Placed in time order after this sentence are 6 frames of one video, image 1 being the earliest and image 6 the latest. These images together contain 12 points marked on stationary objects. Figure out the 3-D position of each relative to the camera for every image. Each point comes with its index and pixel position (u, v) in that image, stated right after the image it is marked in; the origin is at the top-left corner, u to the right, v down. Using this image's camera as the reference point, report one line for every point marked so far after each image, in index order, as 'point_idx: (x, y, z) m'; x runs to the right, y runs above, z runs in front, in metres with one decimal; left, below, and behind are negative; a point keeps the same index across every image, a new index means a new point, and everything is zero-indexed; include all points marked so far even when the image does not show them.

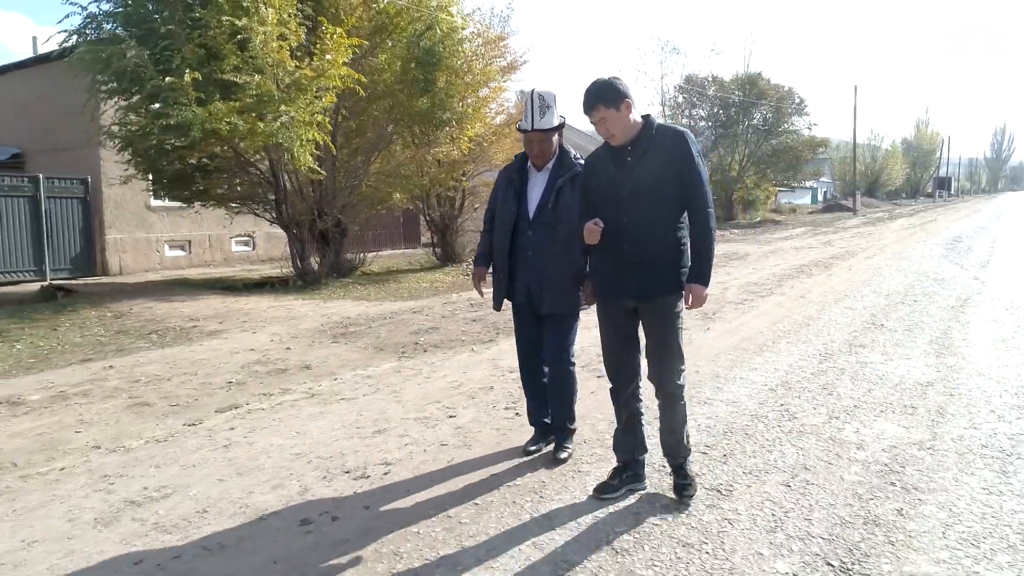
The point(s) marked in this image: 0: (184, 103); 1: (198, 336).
0: (-5.5, +3.1, +12.0) m
1: (-3.6, -0.6, +8.2) m
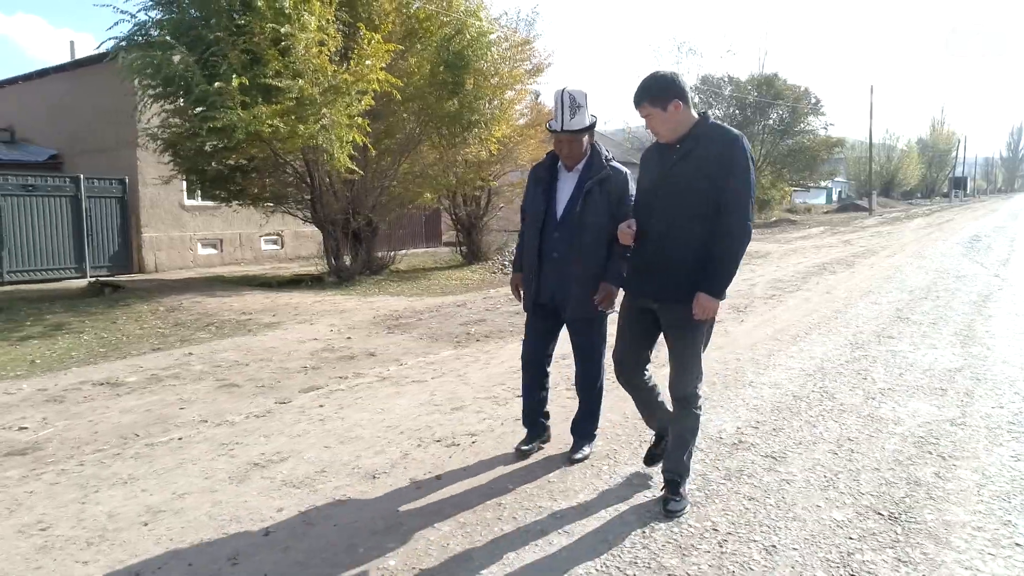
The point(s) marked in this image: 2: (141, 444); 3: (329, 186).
0: (-5.0, +3.2, +12.5) m
1: (-3.1, -0.5, +8.7) m
2: (-2.2, -0.9, +4.3) m
3: (-4.0, +2.2, +15.6) m
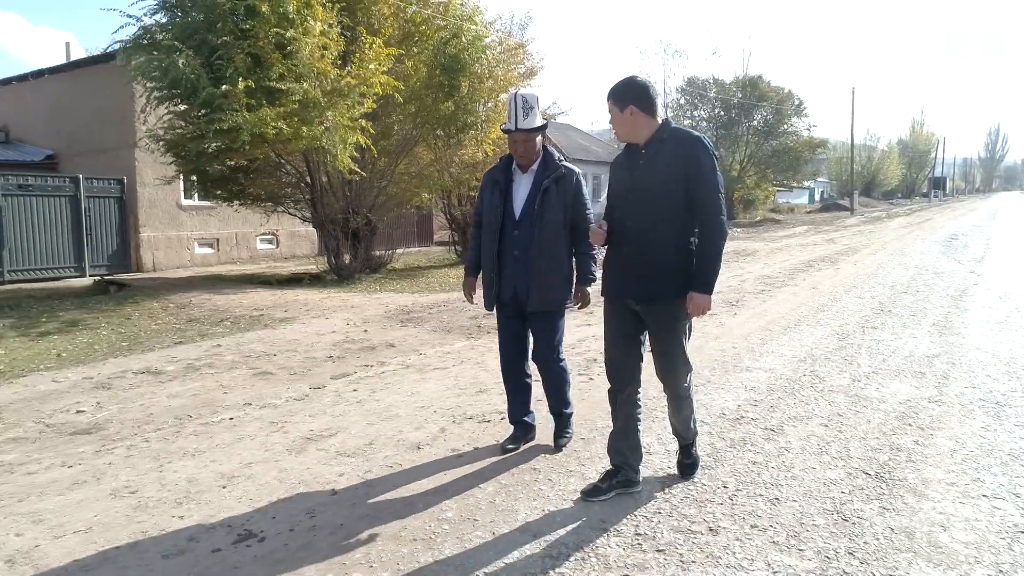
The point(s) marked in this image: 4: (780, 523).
0: (-5.0, +3.2, +12.9) m
1: (-3.1, -0.4, +9.0) m
2: (-2.1, -0.9, +4.7) m
3: (-4.1, +2.3, +16.0) m
4: (+1.2, -1.0, +3.2) m
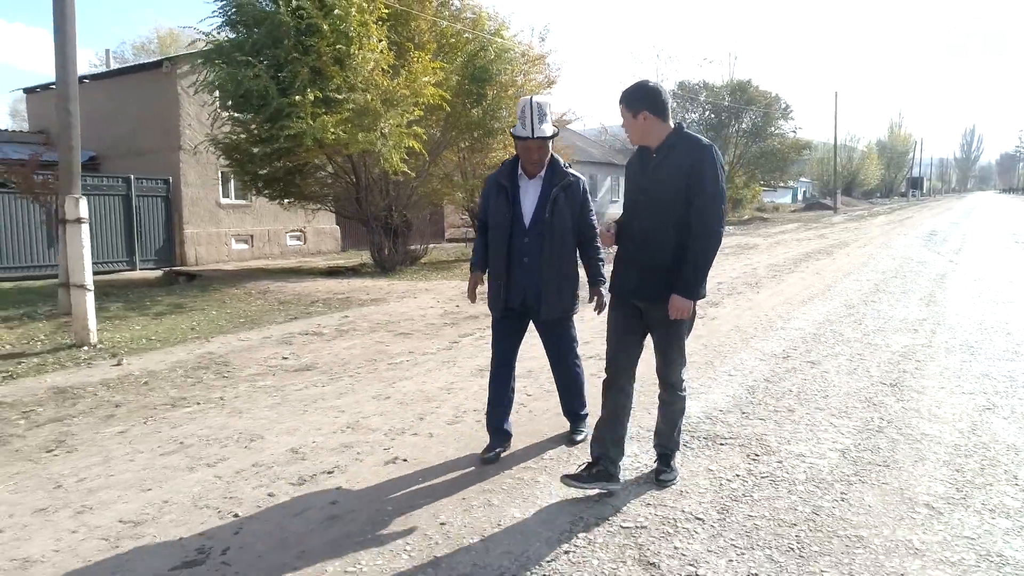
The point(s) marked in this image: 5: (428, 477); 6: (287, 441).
0: (-4.2, +3.5, +14.4) m
1: (-2.2, -0.2, +10.6) m
2: (-1.1, -0.7, +6.3) m
3: (-3.5, +2.5, +17.5) m
4: (+2.2, -0.8, +4.9) m
5: (-0.4, -1.0, +3.7) m
6: (-1.3, -0.9, +4.3) m
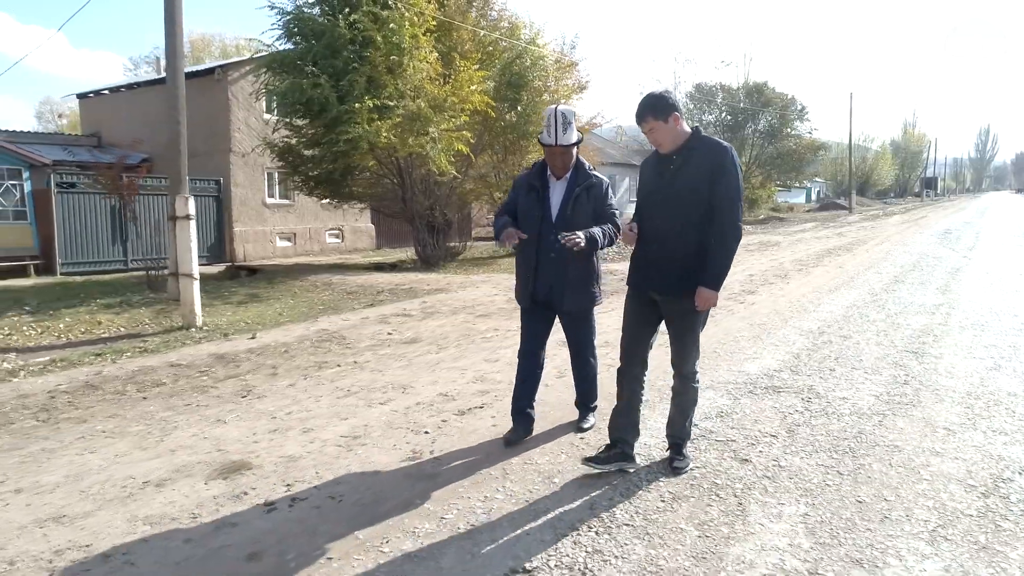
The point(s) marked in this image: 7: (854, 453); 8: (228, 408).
0: (-3.3, +3.6, +15.5) m
1: (-1.4, -0.1, +11.7) m
2: (-0.3, -0.5, +7.4) m
3: (-2.5, +2.7, +18.7) m
4: (+2.9, -0.7, +5.9) m
5: (+0.3, -0.8, +4.8) m
6: (-0.6, -0.8, +5.4) m
7: (+1.9, -0.9, +4.0) m
8: (-2.0, -0.9, +5.1) m
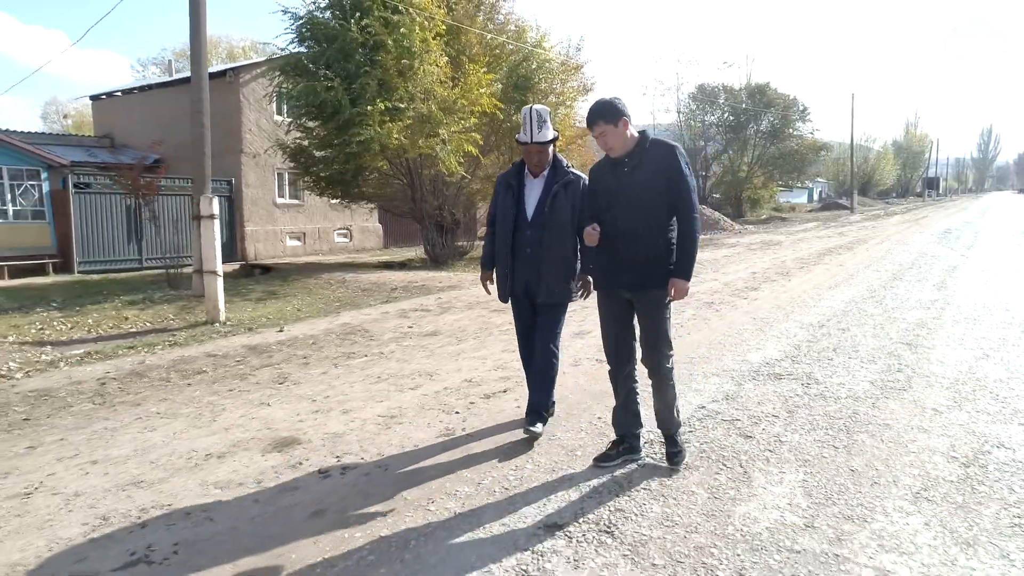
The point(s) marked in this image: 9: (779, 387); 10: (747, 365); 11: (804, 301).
0: (-3.2, +3.7, +15.9) m
1: (-1.2, 0.0, +12.1) m
2: (-0.2, -0.5, +7.8) m
3: (-2.3, +2.7, +19.1) m
4: (+3.1, -0.6, +6.3) m
5: (+0.5, -0.8, +5.2) m
6: (-0.4, -0.7, +5.8) m
7: (+2.1, -0.9, +4.4) m
8: (-1.9, -0.8, +5.5) m
9: (+2.0, -0.7, +5.4) m
10: (+2.0, -0.6, +6.0) m
11: (+3.8, -0.2, +9.2) m
